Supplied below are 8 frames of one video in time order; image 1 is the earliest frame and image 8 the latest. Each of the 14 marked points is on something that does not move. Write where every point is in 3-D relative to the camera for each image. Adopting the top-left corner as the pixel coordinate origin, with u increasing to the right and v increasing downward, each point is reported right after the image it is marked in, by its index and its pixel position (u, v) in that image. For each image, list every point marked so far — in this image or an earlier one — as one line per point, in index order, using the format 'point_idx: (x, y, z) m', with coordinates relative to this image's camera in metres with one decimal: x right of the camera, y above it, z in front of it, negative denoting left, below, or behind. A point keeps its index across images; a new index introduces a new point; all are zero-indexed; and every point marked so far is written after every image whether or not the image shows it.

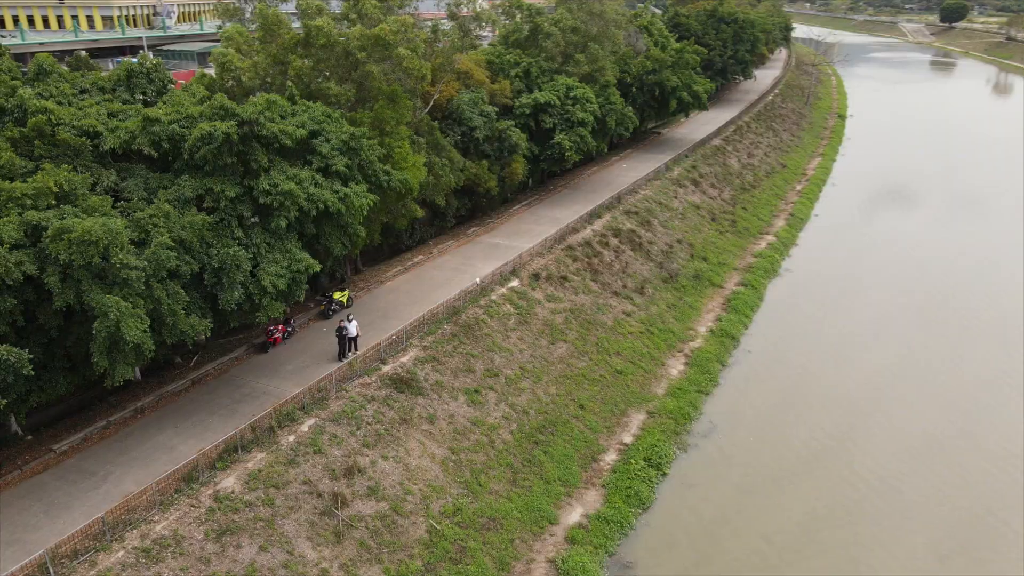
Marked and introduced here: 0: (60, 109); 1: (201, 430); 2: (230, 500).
0: (-9.9, +3.9, +16.4) m
1: (-7.0, -3.2, +16.9) m
2: (-5.5, -4.1, +14.6) m
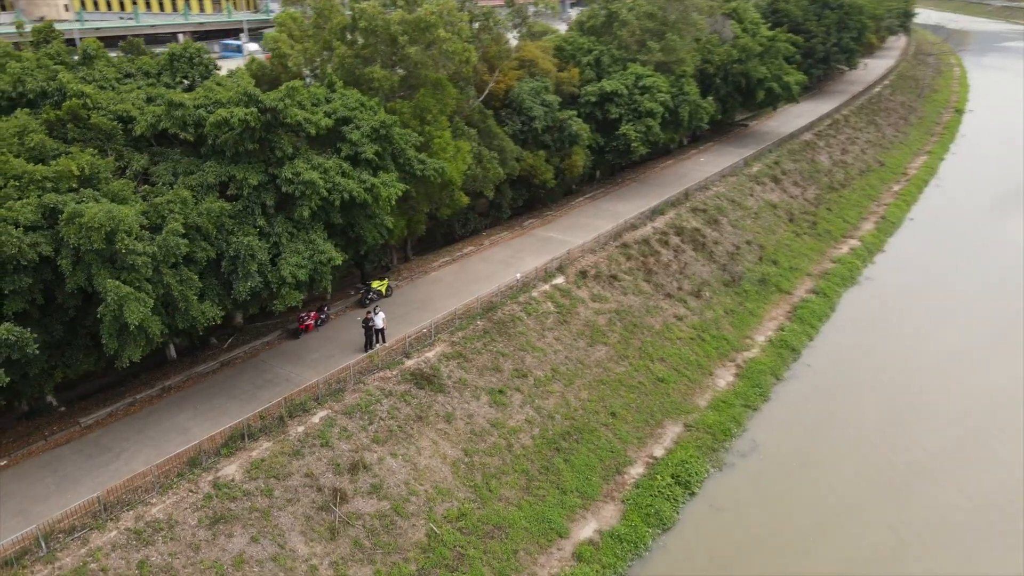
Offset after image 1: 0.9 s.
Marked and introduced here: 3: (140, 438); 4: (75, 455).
0: (-9.2, +4.4, +16.8) m
1: (-6.7, -2.8, +17.1) m
2: (-5.6, -3.9, +14.7) m
3: (-8.1, -3.2, +16.2) m
4: (-9.2, -3.5, +15.7) m
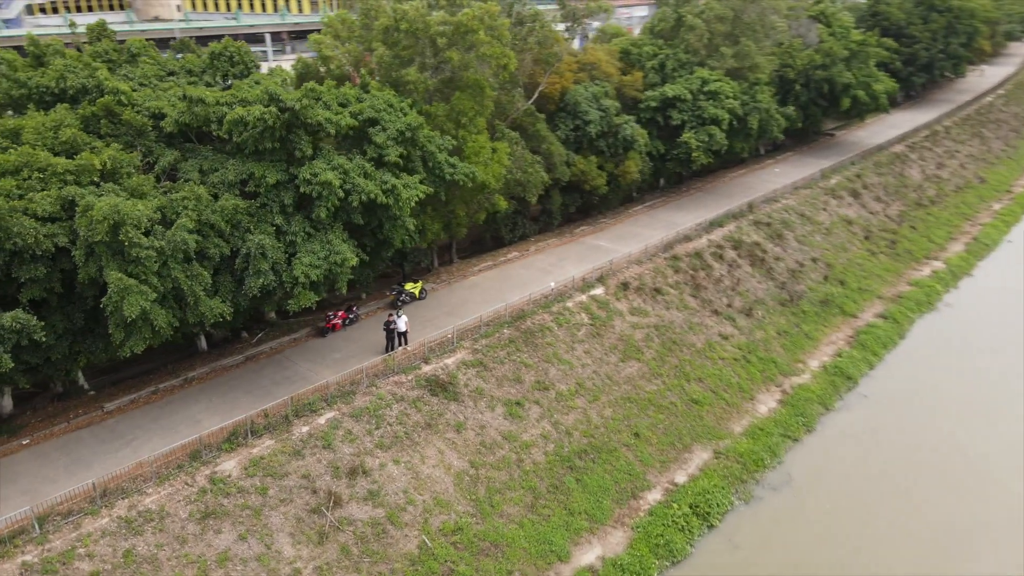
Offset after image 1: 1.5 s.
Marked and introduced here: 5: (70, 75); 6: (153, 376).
0: (-8.7, +4.6, +17.3) m
1: (-6.5, -2.7, +17.4) m
2: (-5.7, -3.9, +14.8) m
3: (-8.0, -3.1, +16.7) m
4: (-9.1, -3.3, +16.2) m
5: (-10.1, +4.9, +17.2) m
6: (-9.1, -2.2, +18.9) m
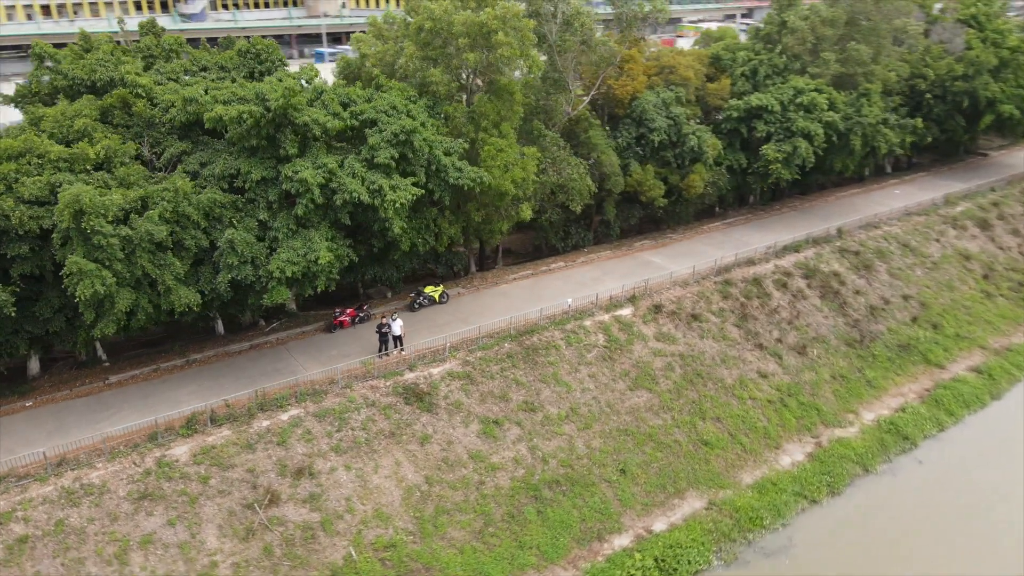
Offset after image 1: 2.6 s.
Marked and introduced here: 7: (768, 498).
0: (-8.7, +5.0, +18.3) m
1: (-7.2, -2.5, +18.0) m
2: (-7.0, -3.7, +15.4) m
3: (-8.8, -2.7, +17.6) m
4: (-10.0, -2.8, +17.4) m
5: (-10.1, +5.4, +18.5) m
6: (-9.3, -1.8, +20.0) m
7: (+6.2, -5.1, +18.1) m
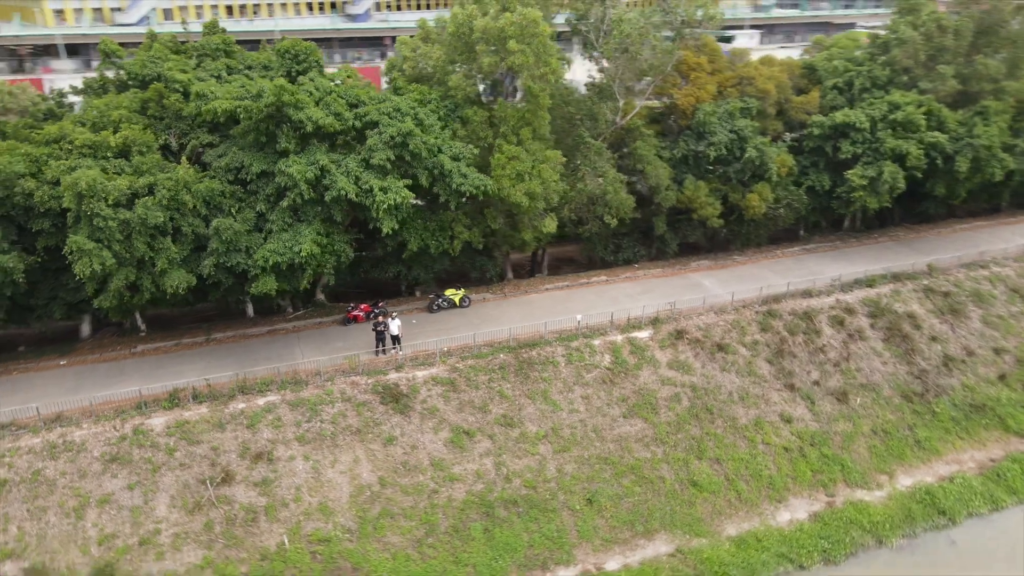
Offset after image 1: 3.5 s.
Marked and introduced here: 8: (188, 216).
0: (-8.4, +5.5, +19.8) m
1: (-7.7, -2.1, +19.2) m
2: (-8.2, -3.3, +16.6) m
3: (-9.3, -2.2, +19.1) m
4: (-10.6, -2.1, +19.2) m
5: (-9.7, +6.0, +20.2) m
6: (-9.2, -1.2, +21.6) m
7: (+5.2, -5.8, +16.4) m
8: (-7.5, +1.7, +17.3) m
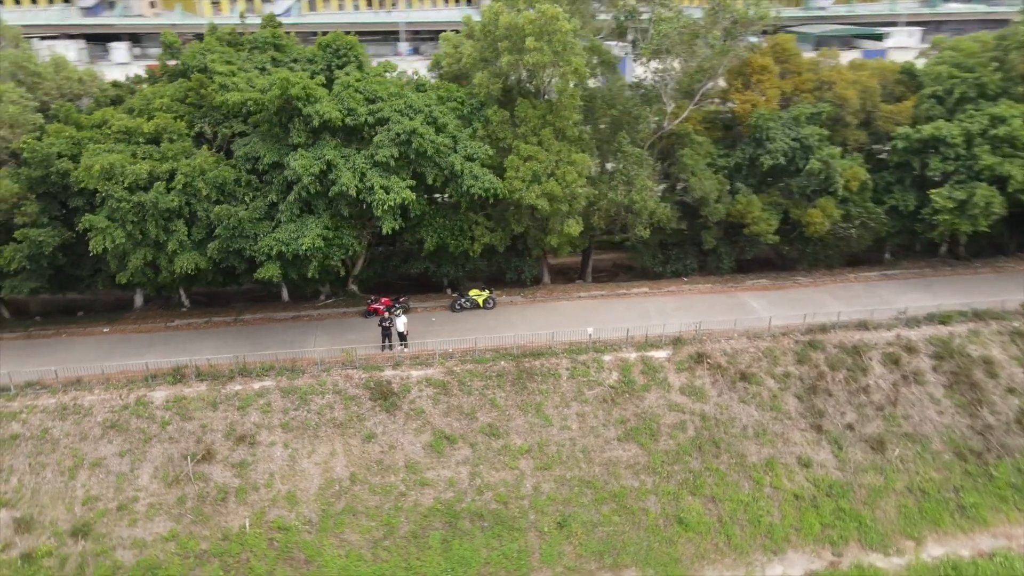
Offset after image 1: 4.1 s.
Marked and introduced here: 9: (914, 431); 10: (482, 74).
0: (-7.6, +6.0, +20.6) m
1: (-7.6, -1.7, +20.0) m
2: (-8.7, -2.8, +17.6) m
3: (-9.2, -1.6, +20.3) m
4: (-10.4, -1.5, +20.6) m
5: (-8.8, +6.6, +21.3) m
6: (-8.6, -0.7, +22.7) m
7: (+4.2, -6.4, +15.0) m
8: (-7.5, +2.1, +18.1) m
9: (+10.1, -3.5, +18.6) m
10: (-0.8, +5.6, +19.6) m
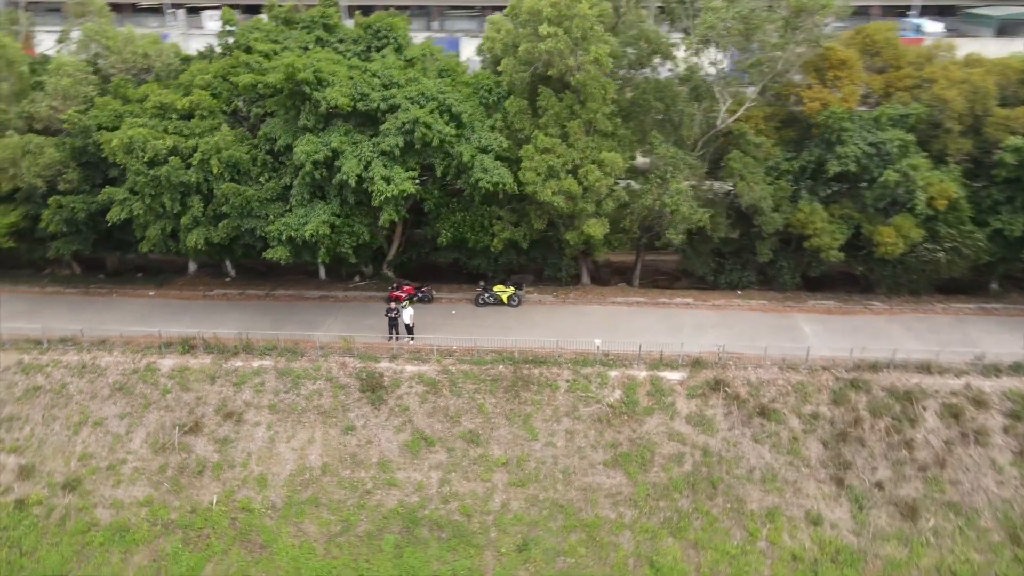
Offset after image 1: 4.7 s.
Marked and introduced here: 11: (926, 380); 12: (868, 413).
0: (-6.5, +6.6, +20.8) m
1: (-7.3, -1.0, +20.5) m
2: (-8.9, -2.1, +18.4) m
3: (-8.8, -0.8, +21.1) m
4: (-9.9, -0.6, +21.7) m
5: (-7.5, +7.4, +21.7) m
6: (-7.7, +0.2, +23.3) m
7: (+2.8, -6.9, +13.5) m
8: (-7.2, +2.7, +18.5) m
9: (+9.6, -4.5, +15.9) m
10: (-0.1, +5.6, +18.5) m
11: (+9.8, -2.1, +17.7) m
12: (+8.2, -2.8, +17.1) m
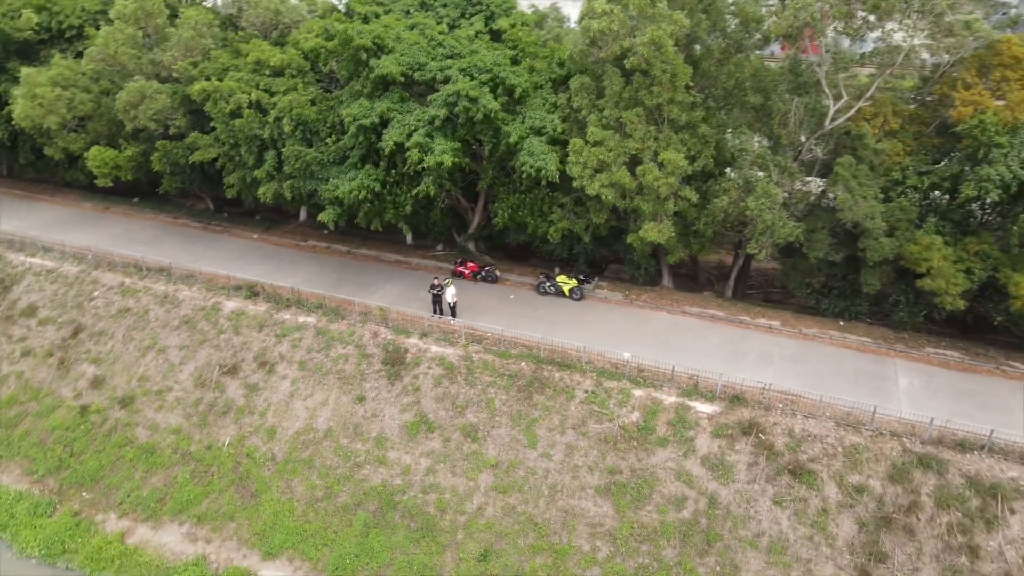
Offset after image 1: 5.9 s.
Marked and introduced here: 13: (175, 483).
0: (-3.8, +7.7, +20.9) m
1: (-5.6, +0.3, +21.4) m
2: (-7.9, -0.6, +19.9) m
3: (-6.9, +0.7, +22.4) m
4: (-7.7, +1.1, +23.2) m
5: (-4.4, +8.6, +21.9) m
6: (-5.0, +1.5, +24.1) m
7: (+1.2, -7.2, +12.2) m
8: (-5.7, +3.8, +19.2) m
9: (+8.5, -5.8, +12.4) m
10: (+1.5, +5.7, +17.0) m
11: (+9.7, -3.5, +13.9) m
12: (+7.8, -3.9, +13.9) m
13: (-7.6, -4.4, +16.8) m
